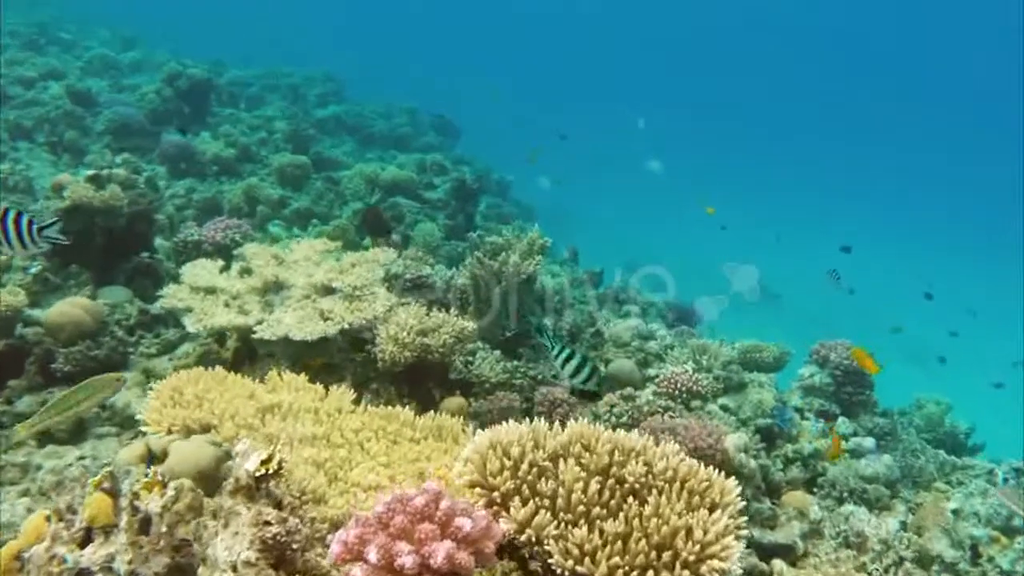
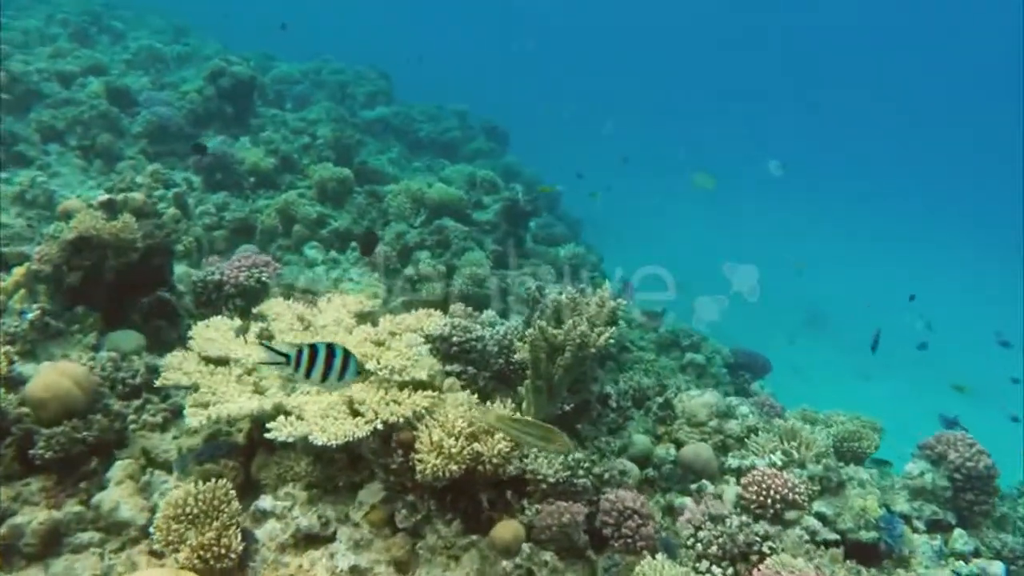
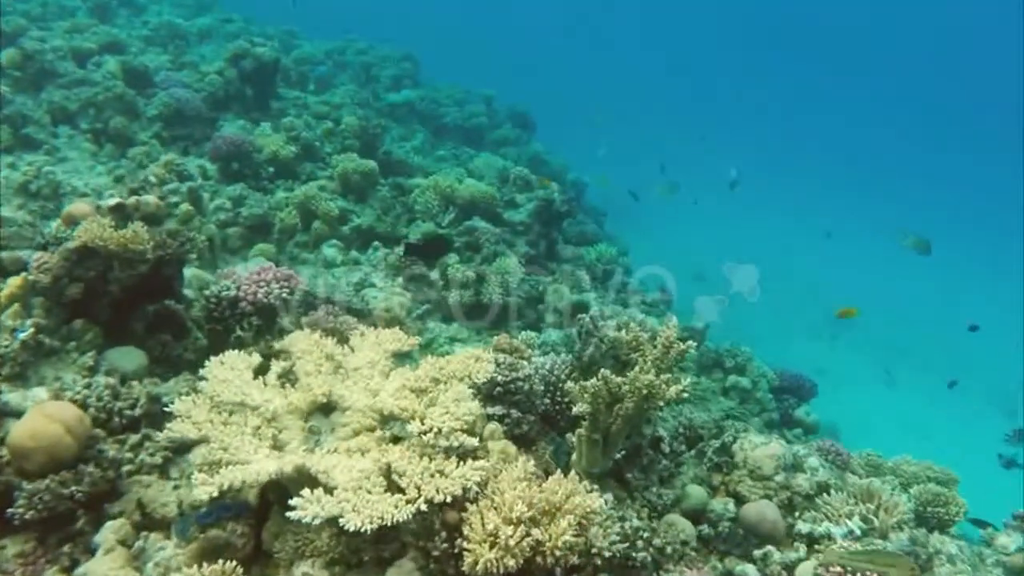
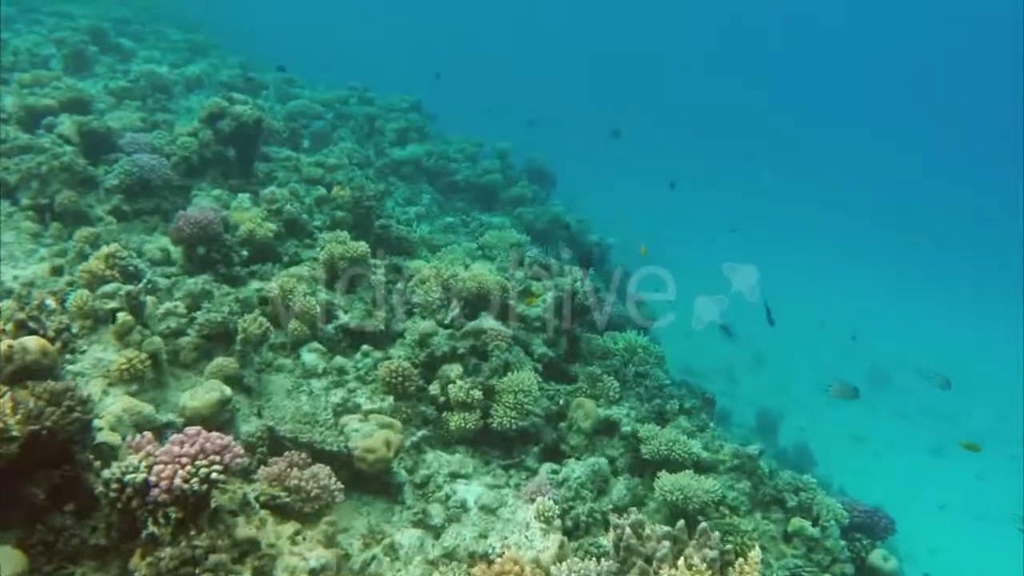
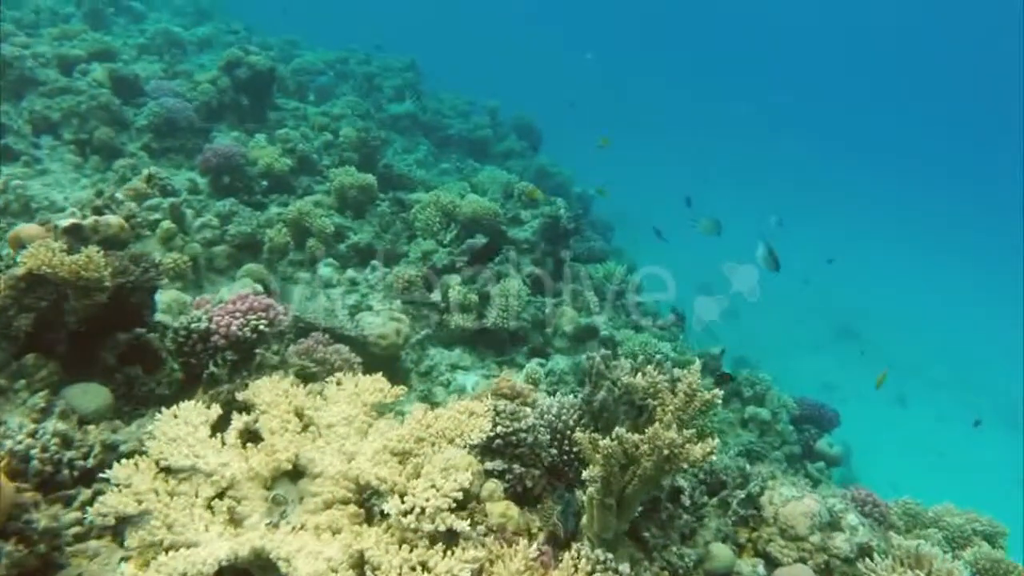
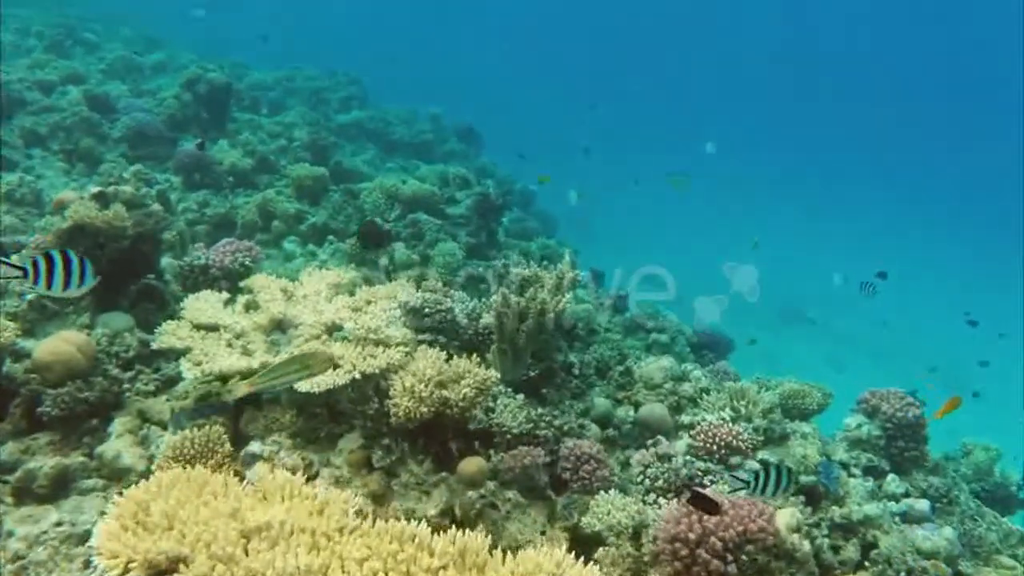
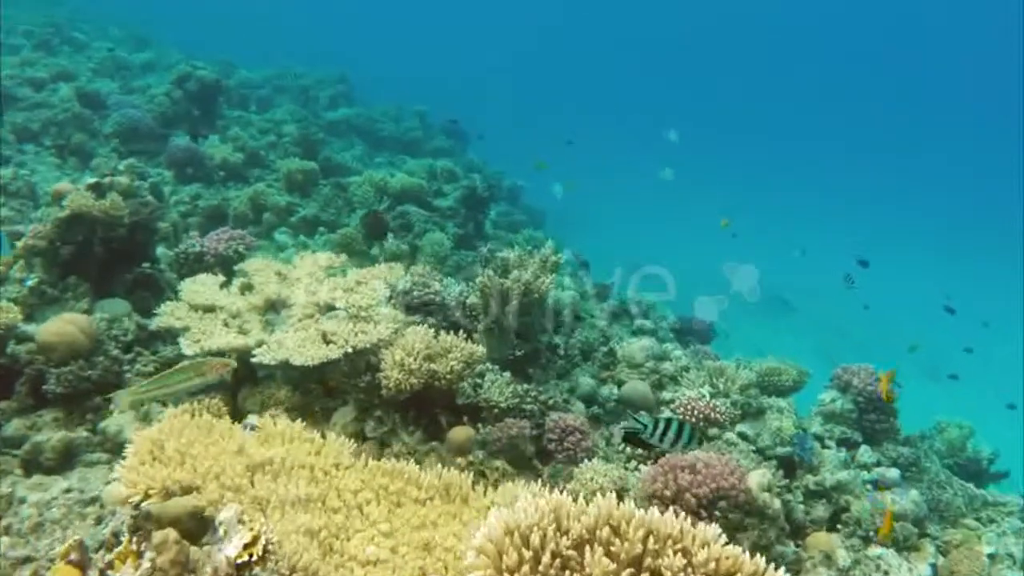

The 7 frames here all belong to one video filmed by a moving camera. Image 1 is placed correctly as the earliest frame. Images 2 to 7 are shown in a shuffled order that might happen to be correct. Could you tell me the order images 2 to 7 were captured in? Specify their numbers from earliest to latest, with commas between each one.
7, 6, 2, 3, 5, 4
